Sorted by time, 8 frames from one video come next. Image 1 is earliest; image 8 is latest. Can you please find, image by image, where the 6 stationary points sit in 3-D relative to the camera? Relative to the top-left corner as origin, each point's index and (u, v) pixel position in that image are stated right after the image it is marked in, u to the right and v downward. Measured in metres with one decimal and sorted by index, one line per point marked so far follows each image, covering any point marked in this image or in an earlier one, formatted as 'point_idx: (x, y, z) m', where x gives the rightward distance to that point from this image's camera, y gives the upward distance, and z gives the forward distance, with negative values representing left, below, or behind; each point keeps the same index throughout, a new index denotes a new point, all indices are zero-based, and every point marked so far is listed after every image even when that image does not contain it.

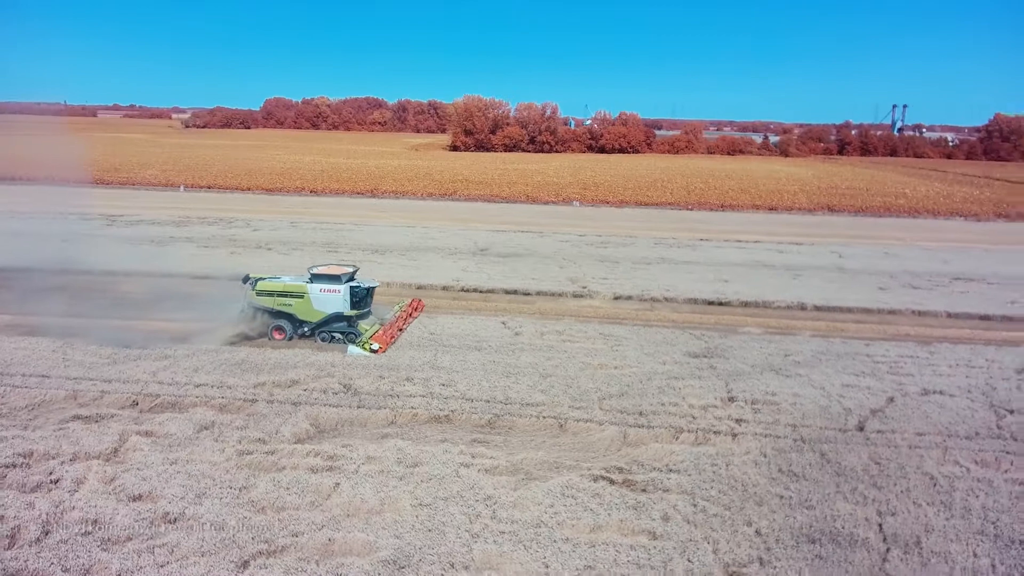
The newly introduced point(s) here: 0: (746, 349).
0: (+3.6, -0.9, +12.5) m
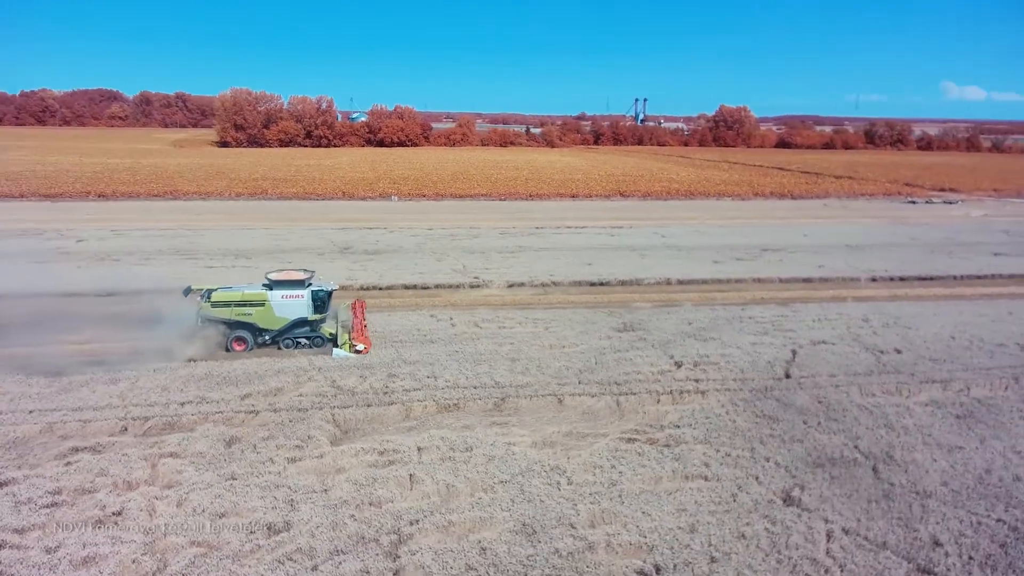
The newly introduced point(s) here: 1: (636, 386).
0: (+2.6, -0.5, +14.2) m
1: (+1.7, -1.3, +10.8) m
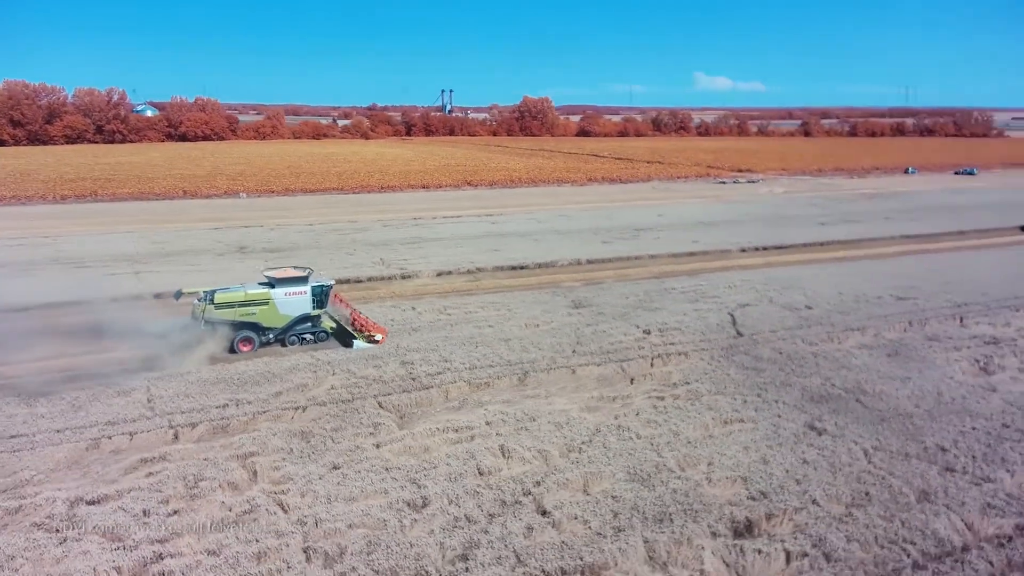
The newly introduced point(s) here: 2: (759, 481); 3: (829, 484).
0: (+1.7, -0.1, +15.4) m
1: (+1.7, -0.9, +12.0) m
2: (+2.4, -1.9, +7.9) m
3: (+3.1, -1.9, +7.8) m
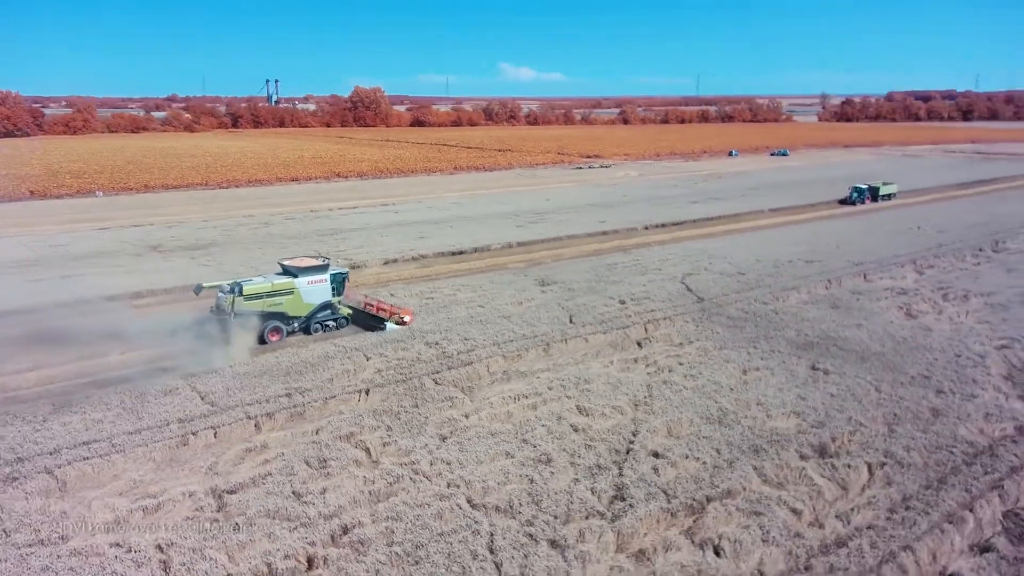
0: (+0.9, +0.3, +16.4) m
1: (+1.7, -0.5, +13.0) m
2: (+3.4, -1.4, +9.2) m
3: (+4.0, -1.4, +9.3) m
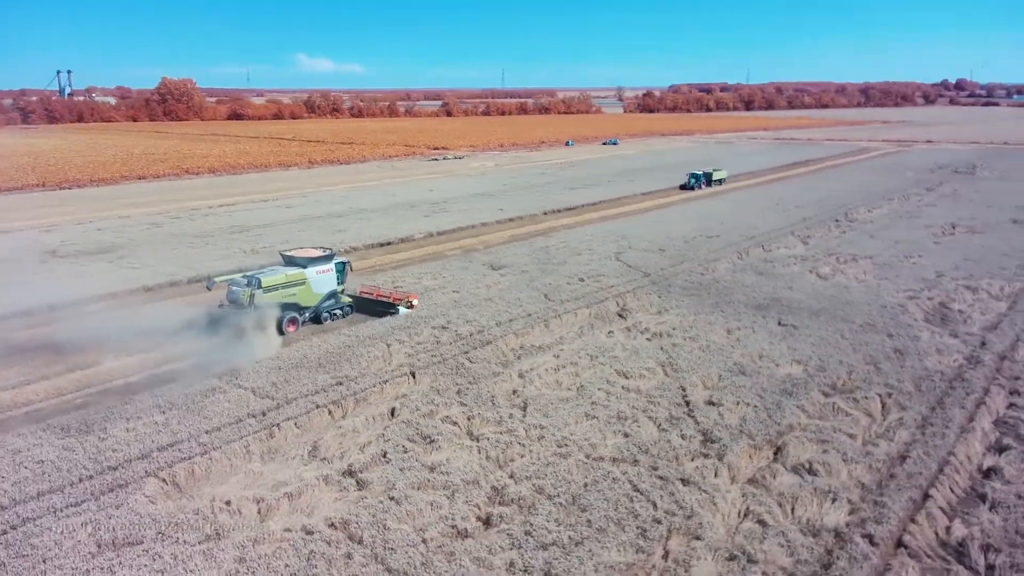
0: (-0.2, +0.7, +17.1) m
1: (+1.4, -0.1, +14.1) m
2: (+3.9, -1.0, +10.7) m
3: (+4.5, -0.9, +11.0) m
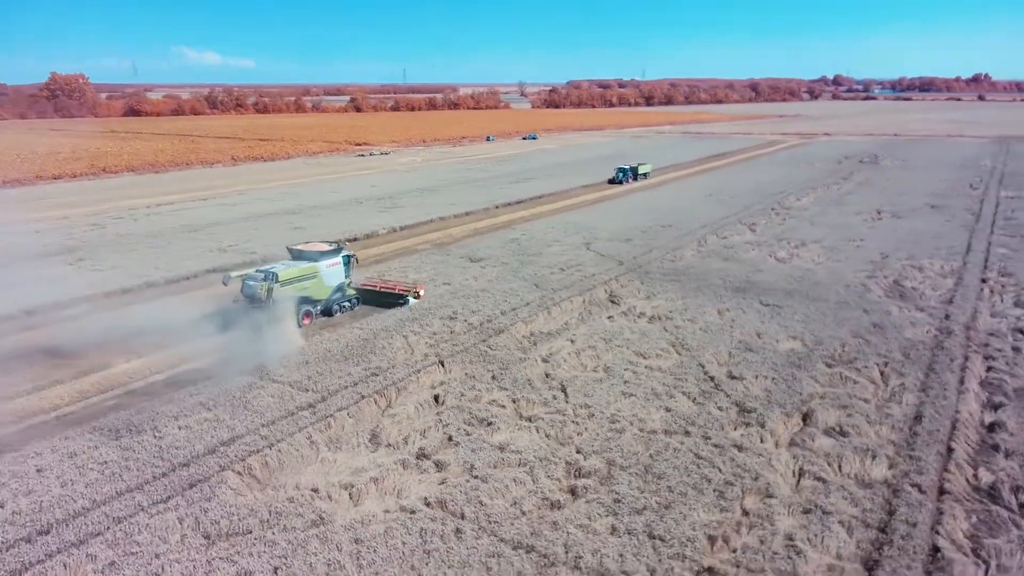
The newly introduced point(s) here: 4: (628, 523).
0: (-0.8, +0.8, +17.4) m
1: (+1.2, +0.1, +14.6) m
2: (+4.1, -0.7, +11.6) m
3: (+4.7, -0.6, +11.9) m
4: (+0.9, -1.9, +6.6) m
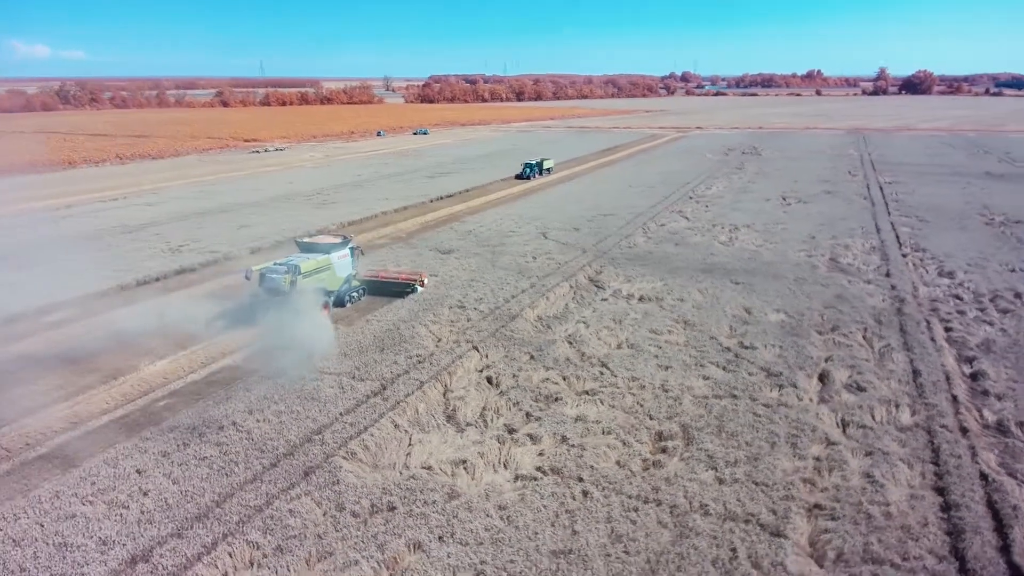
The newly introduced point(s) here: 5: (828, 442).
0: (-1.6, +1.0, +17.7) m
1: (+0.8, +0.3, +15.3) m
2: (+4.2, -0.3, +12.8) m
3: (+4.7, -0.2, +13.2) m
4: (+2.0, -1.7, +7.4) m
5: (+3.2, -1.5, +8.2) m
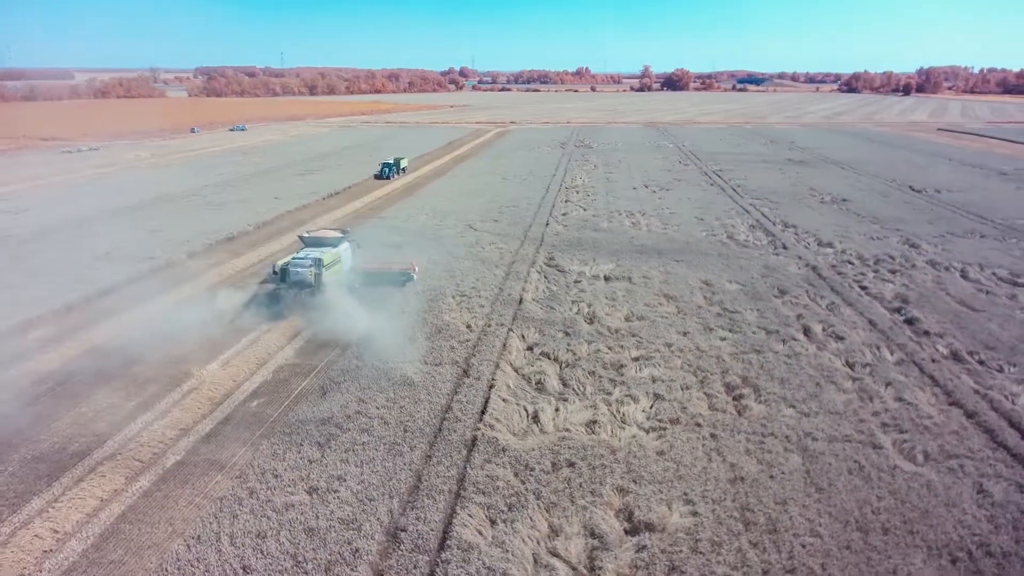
0: (-3.0, +1.1, +18.1) m
1: (0.0, +0.6, +16.3) m
2: (+4.0, +0.1, +14.8) m
3: (+4.4, +0.3, +15.3) m
4: (+3.3, -1.3, +9.0) m
5: (+4.2, -1.1, +10.1) m
